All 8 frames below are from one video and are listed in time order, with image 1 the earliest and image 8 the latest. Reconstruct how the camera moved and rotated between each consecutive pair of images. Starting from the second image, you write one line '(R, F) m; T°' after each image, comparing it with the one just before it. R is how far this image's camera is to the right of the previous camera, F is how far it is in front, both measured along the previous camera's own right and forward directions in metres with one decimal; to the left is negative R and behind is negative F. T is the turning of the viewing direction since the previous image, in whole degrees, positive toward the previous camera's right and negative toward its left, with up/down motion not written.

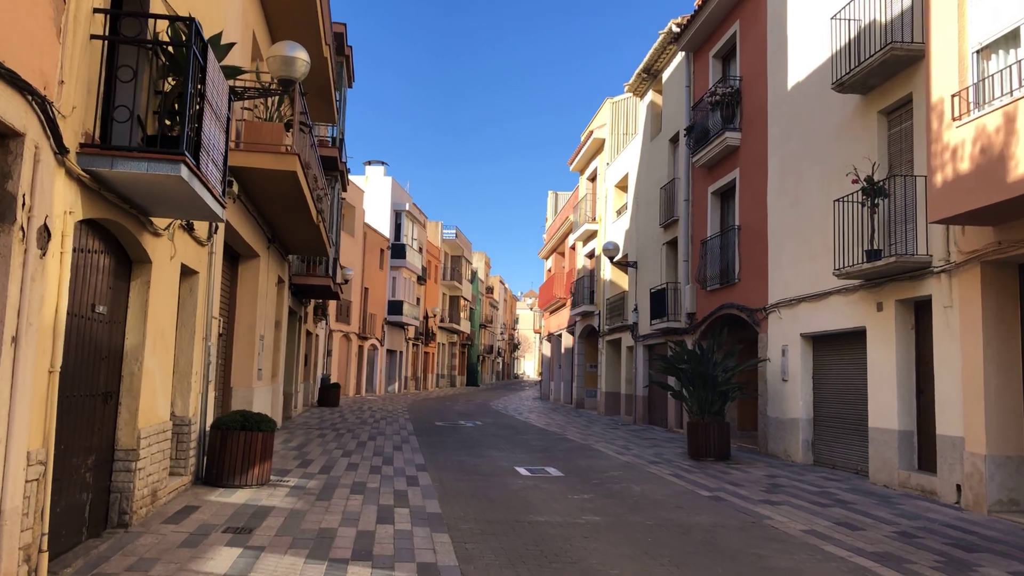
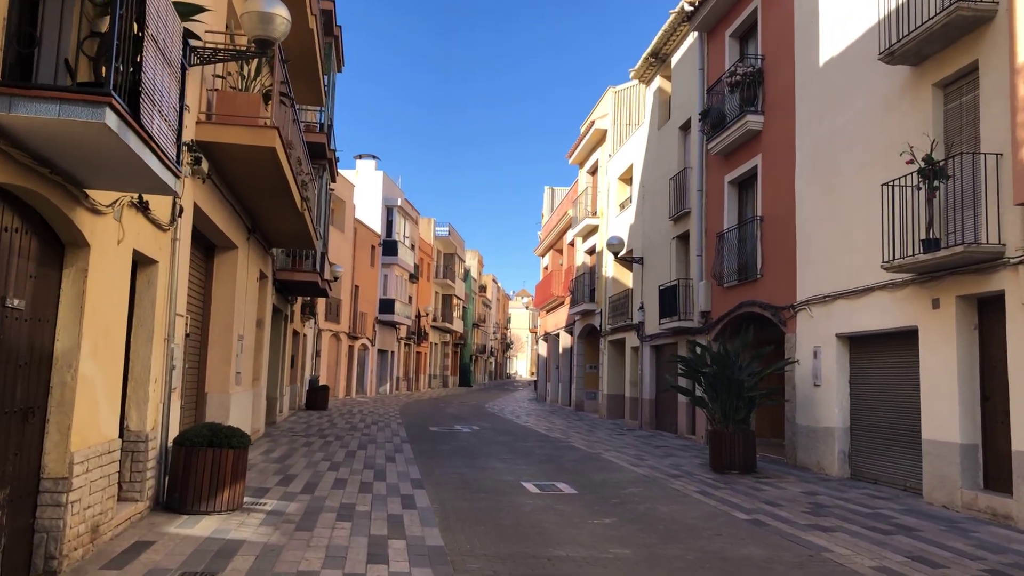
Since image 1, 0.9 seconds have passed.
(-0.2, +1.1) m; +1°
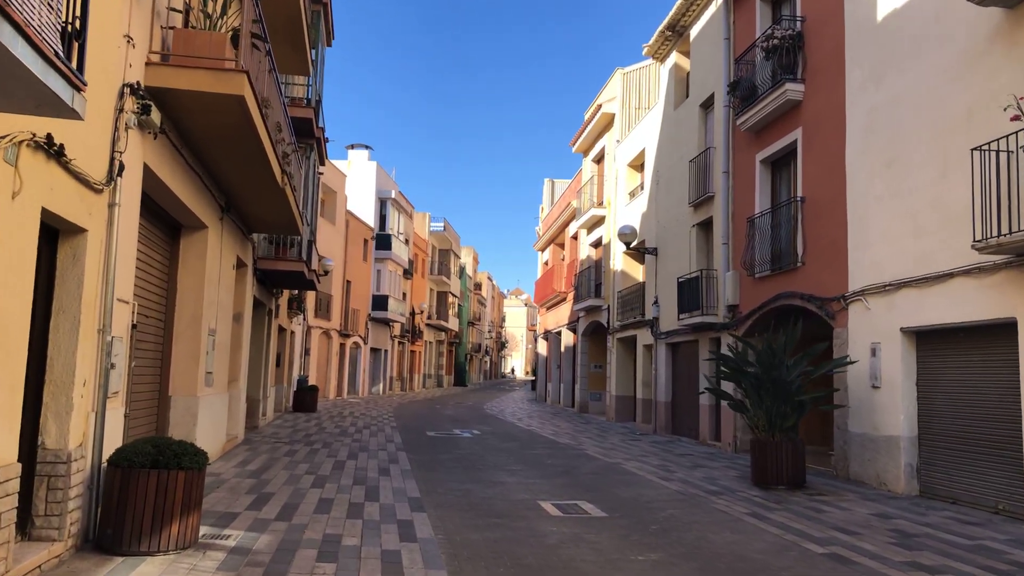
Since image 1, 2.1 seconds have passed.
(-0.2, +1.5) m; 0°
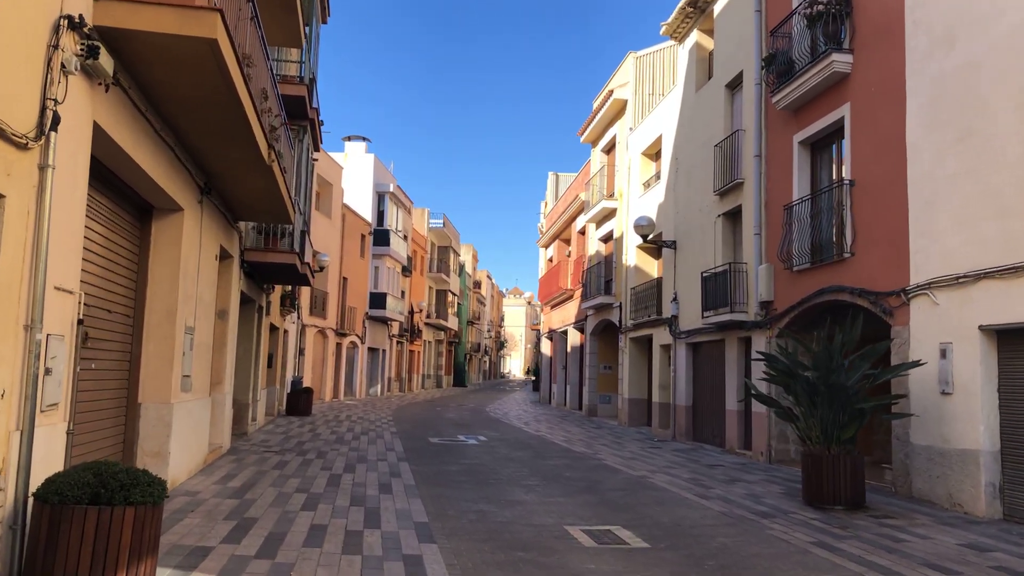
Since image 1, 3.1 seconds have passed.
(-0.2, +1.2) m; 0°
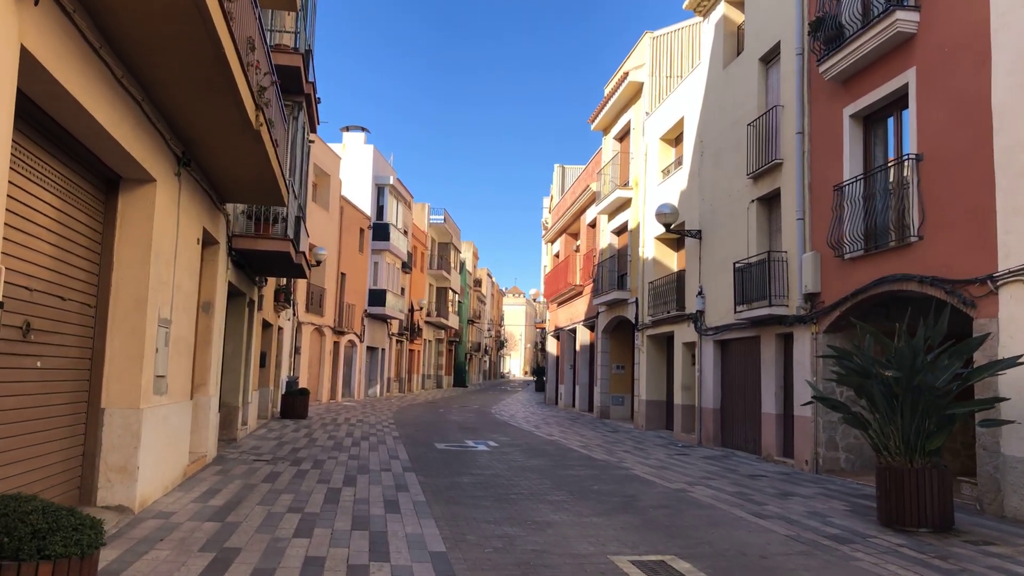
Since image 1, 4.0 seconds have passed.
(-0.3, +1.2) m; 0°
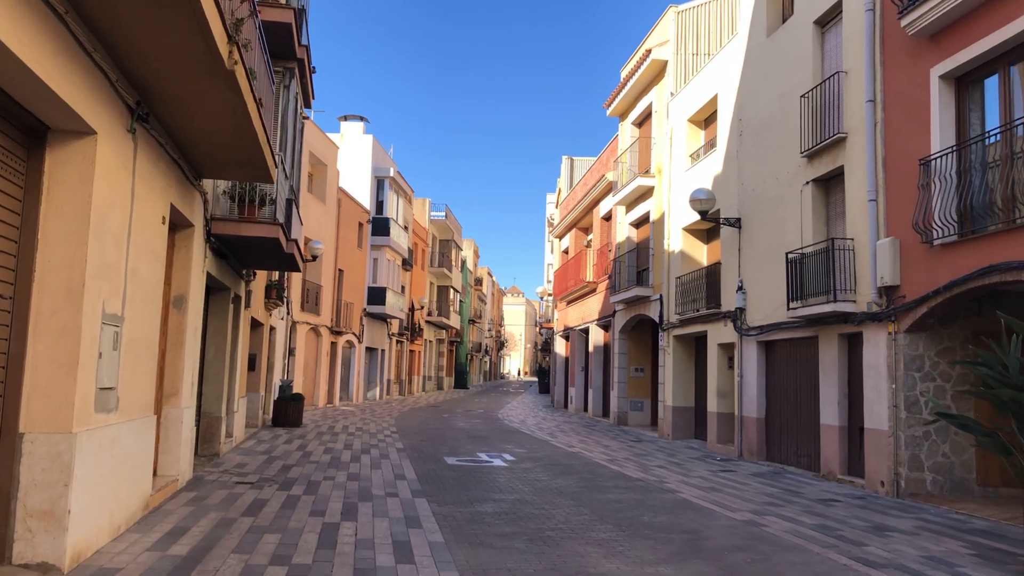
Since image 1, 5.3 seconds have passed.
(-0.3, +1.6) m; 0°
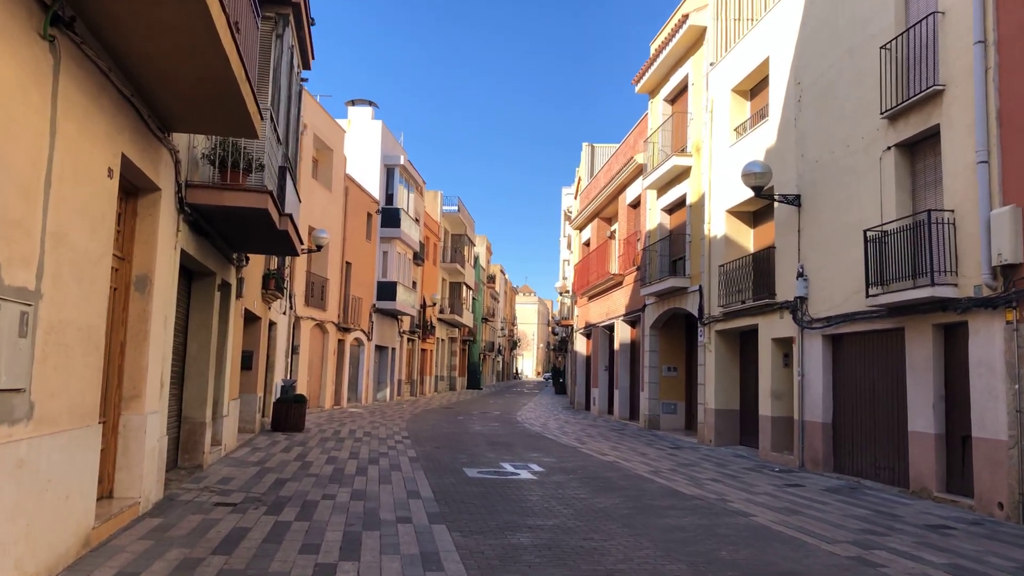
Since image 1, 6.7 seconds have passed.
(-0.2, +1.7) m; -1°
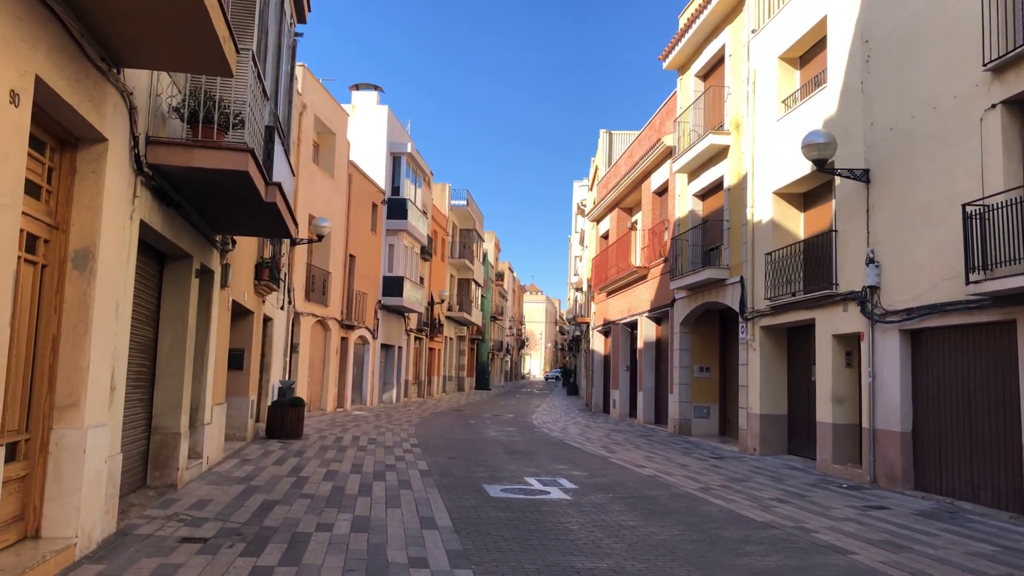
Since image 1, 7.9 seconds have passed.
(-0.3, +1.6) m; 0°
